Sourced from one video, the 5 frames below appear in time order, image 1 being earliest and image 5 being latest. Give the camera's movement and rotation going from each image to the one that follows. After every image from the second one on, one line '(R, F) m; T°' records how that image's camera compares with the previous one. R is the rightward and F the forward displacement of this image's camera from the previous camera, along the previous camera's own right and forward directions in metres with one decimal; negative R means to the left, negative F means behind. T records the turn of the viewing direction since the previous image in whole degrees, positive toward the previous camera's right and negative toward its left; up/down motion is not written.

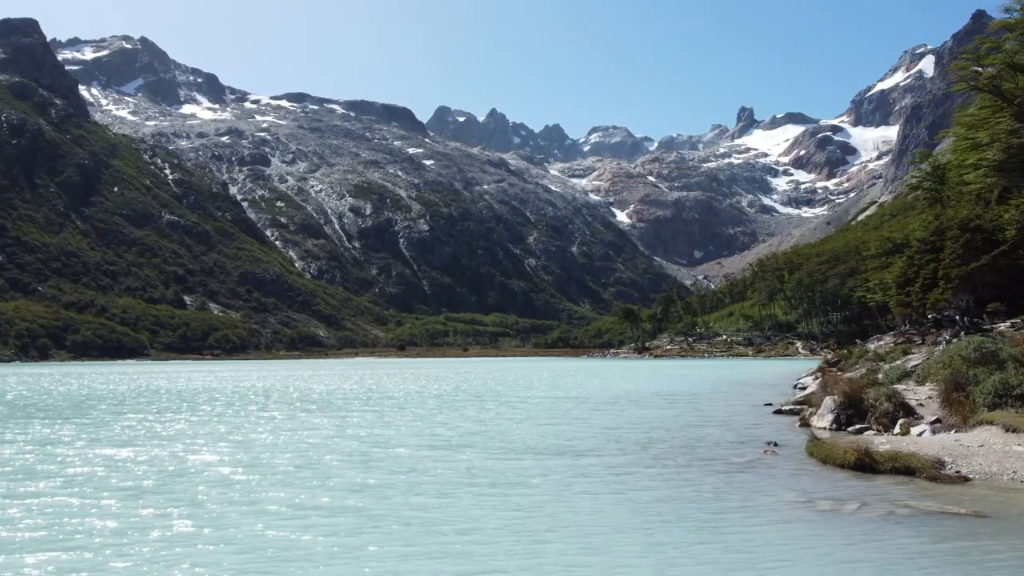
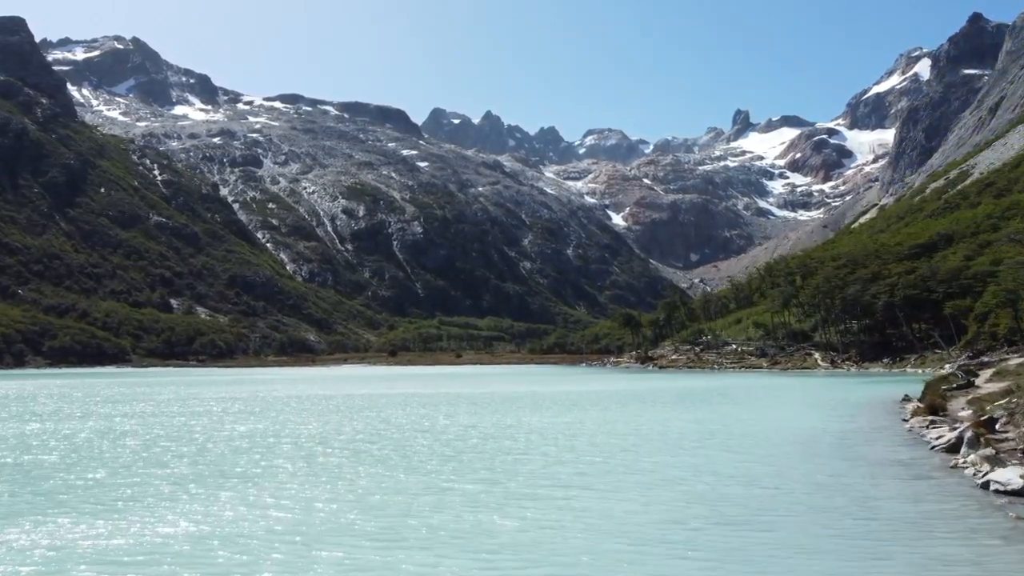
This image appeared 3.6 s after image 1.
(0.0, +9.5) m; 0°
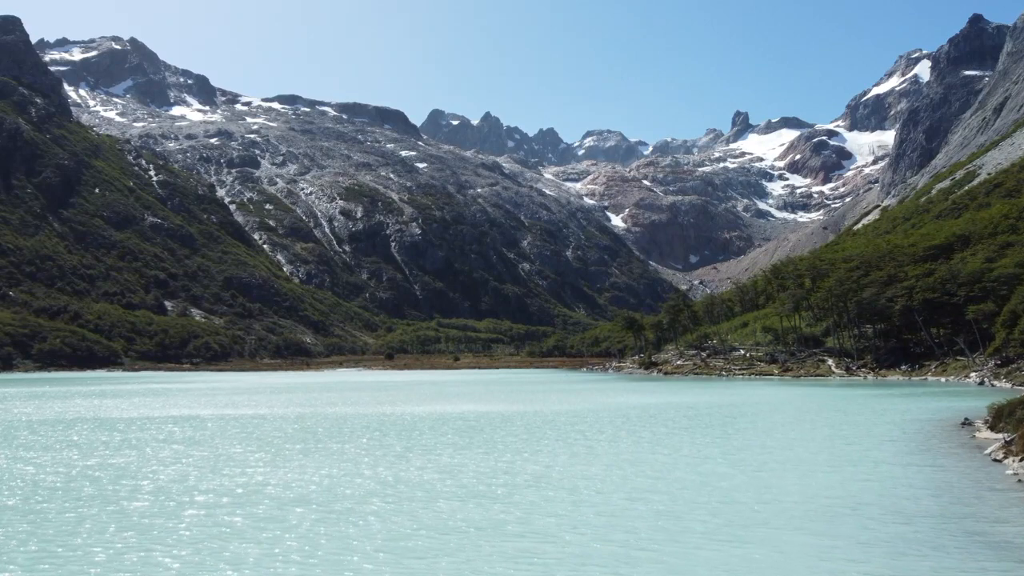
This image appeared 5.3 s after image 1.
(0.0, +5.2) m; 0°
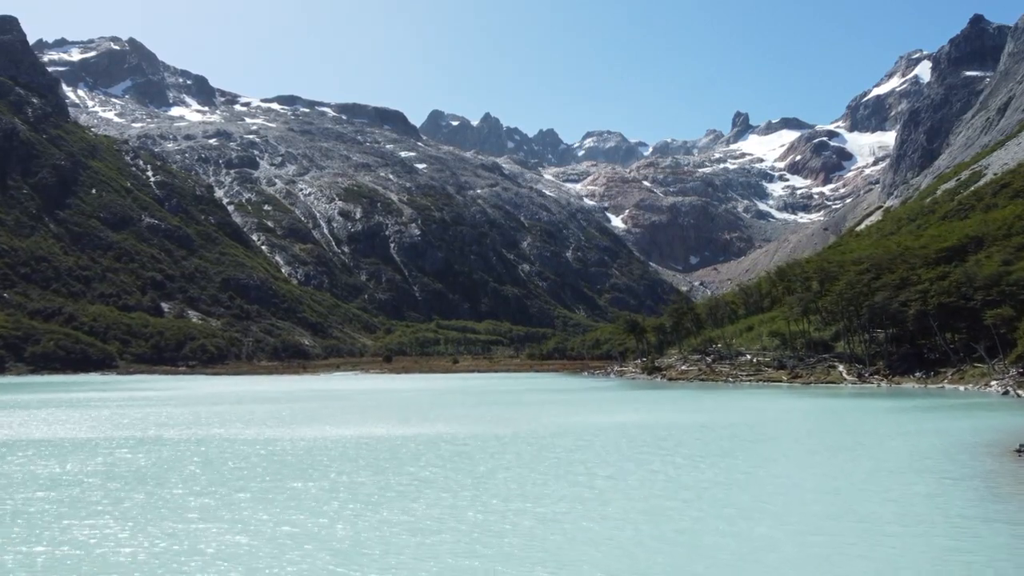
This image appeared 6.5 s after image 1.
(0.0, +3.6) m; 0°
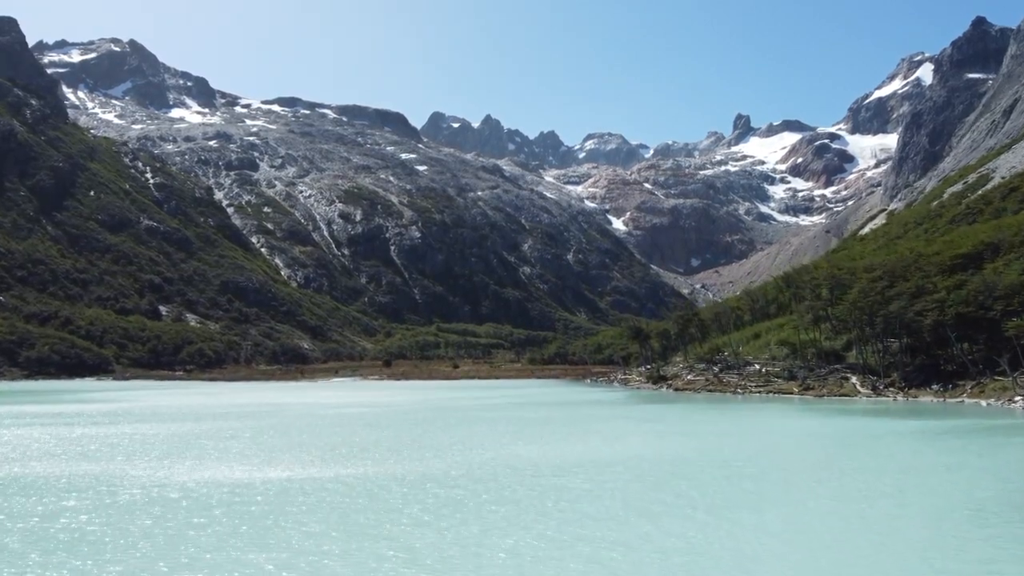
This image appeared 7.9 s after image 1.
(-0.1, +3.5) m; 0°
